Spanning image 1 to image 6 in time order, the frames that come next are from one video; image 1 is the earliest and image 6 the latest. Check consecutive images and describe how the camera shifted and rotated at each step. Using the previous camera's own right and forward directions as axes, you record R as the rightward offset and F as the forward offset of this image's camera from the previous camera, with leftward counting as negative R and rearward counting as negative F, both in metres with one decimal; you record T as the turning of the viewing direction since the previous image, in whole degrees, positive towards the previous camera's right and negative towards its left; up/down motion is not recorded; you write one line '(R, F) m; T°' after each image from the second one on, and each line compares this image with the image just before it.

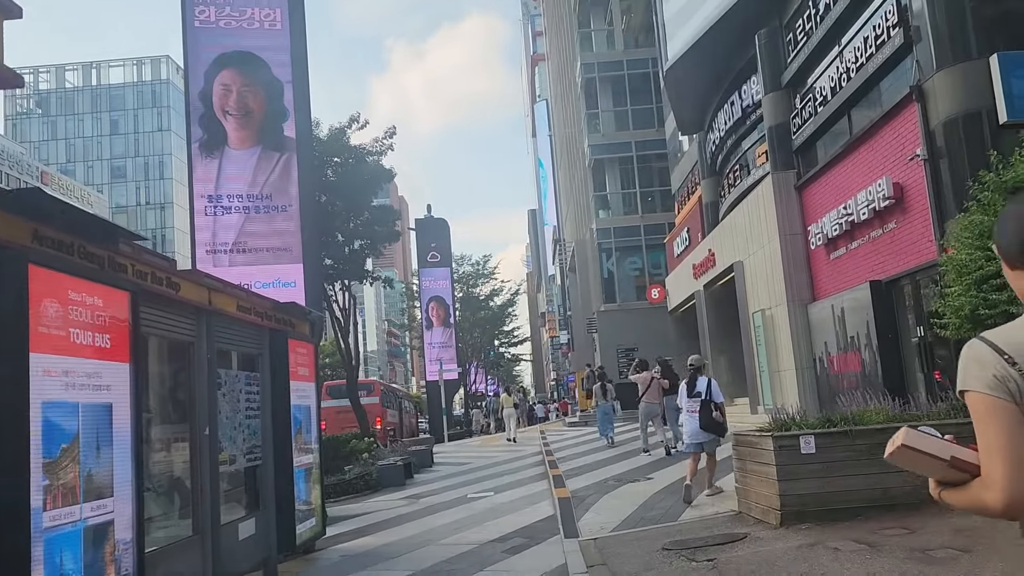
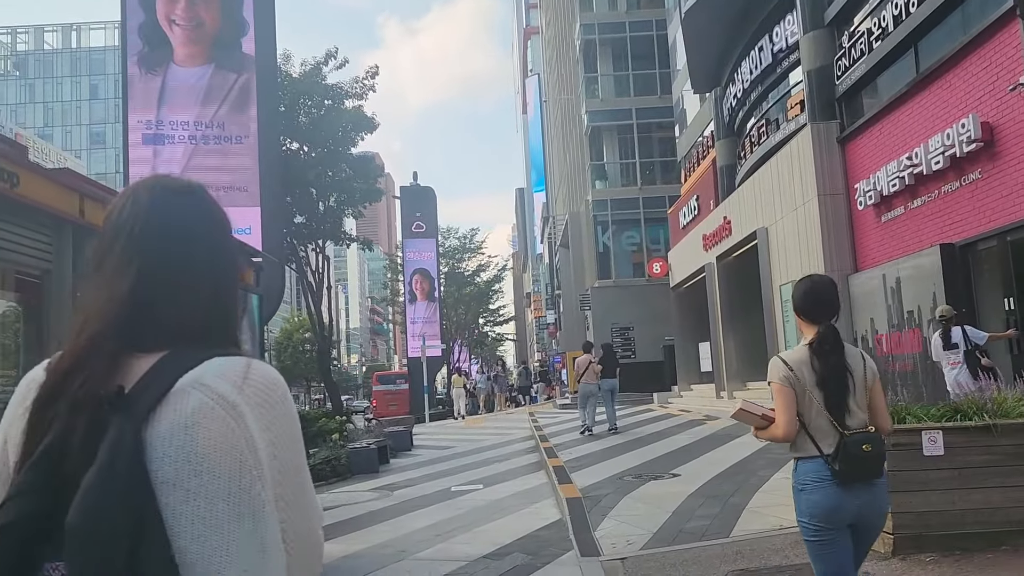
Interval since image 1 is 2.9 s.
(-0.2, +2.1) m; +1°
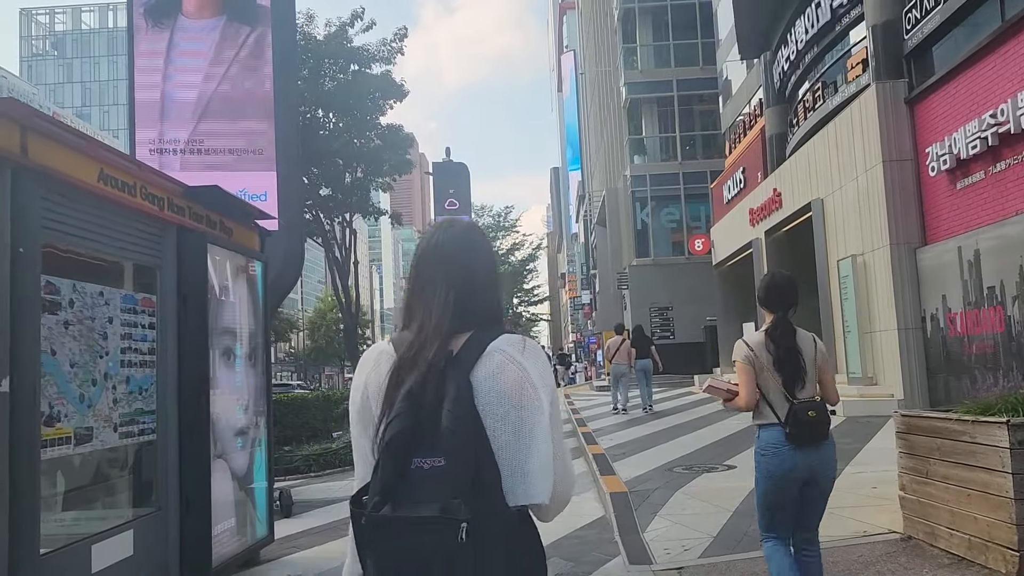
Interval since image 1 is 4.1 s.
(0.0, +0.9) m; -2°
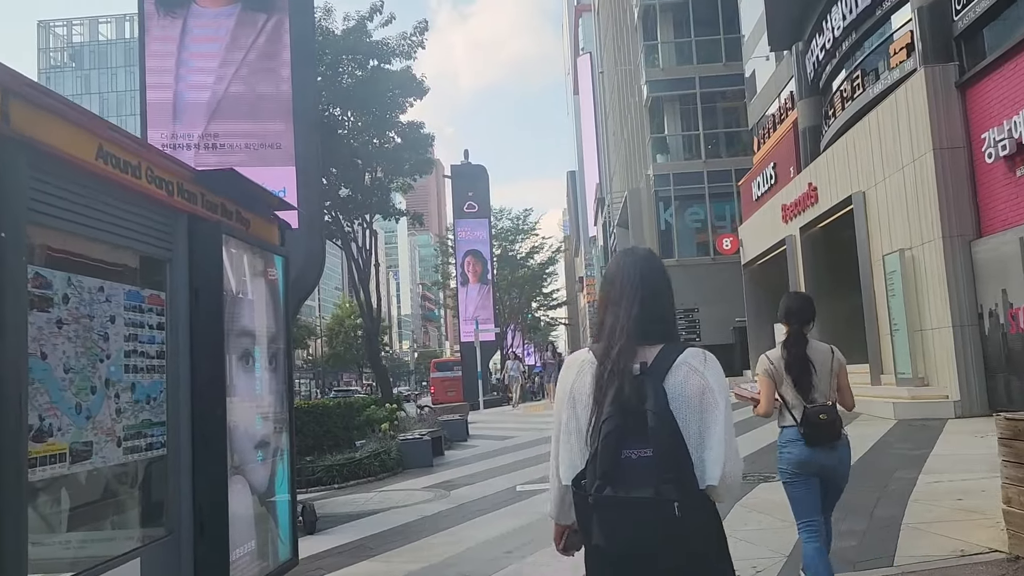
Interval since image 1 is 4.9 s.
(-0.2, +0.6) m; -1°
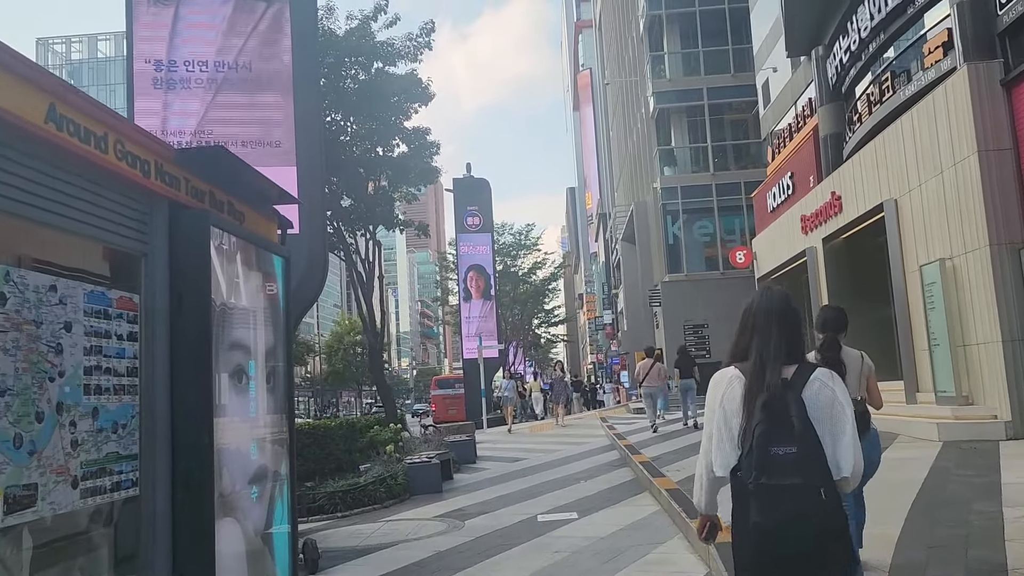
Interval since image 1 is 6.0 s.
(-0.2, +0.8) m; 0°
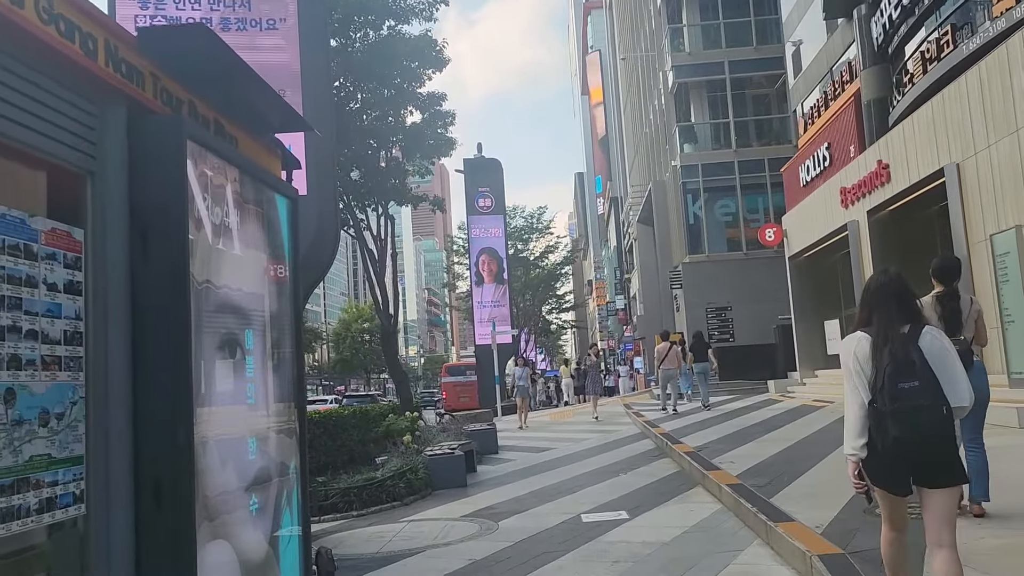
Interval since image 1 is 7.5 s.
(-0.3, +1.1) m; 0°
